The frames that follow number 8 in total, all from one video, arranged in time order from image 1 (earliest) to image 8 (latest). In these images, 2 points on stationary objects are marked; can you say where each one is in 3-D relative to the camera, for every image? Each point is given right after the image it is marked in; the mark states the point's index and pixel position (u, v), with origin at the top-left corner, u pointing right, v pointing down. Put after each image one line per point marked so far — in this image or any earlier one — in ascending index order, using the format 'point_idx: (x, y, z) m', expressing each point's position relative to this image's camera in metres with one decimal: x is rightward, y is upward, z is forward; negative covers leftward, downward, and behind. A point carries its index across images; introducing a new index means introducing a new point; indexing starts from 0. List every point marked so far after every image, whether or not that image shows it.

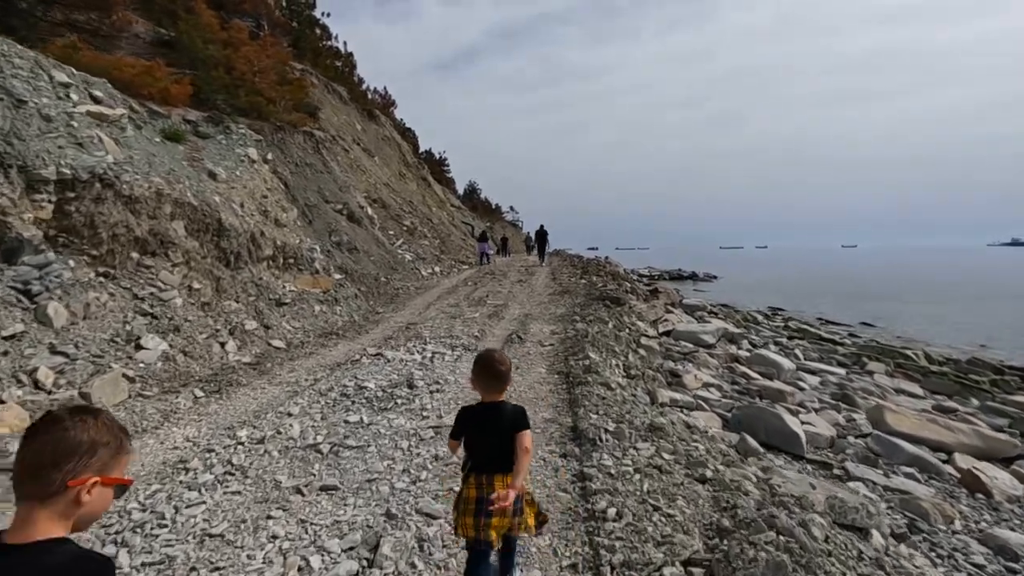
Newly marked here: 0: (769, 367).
0: (+7.1, -2.2, +14.7) m
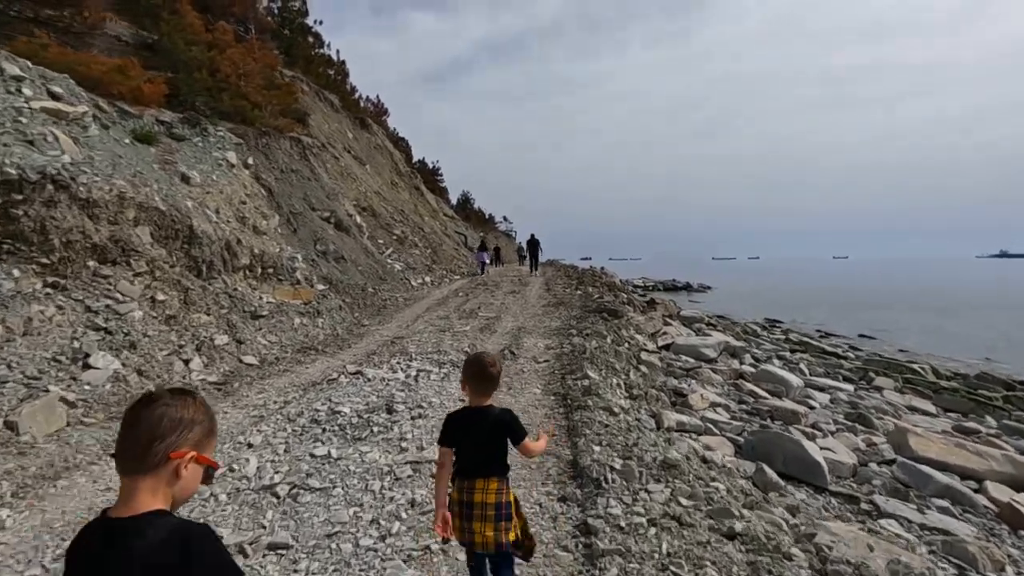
0: (+6.9, -2.5, +13.9) m
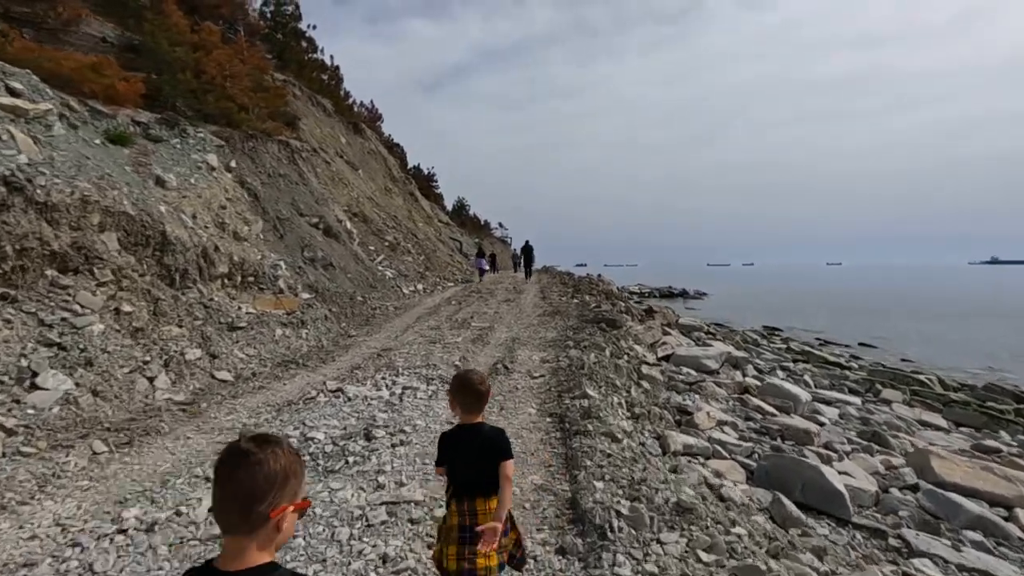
0: (+6.7, -2.7, +13.2) m
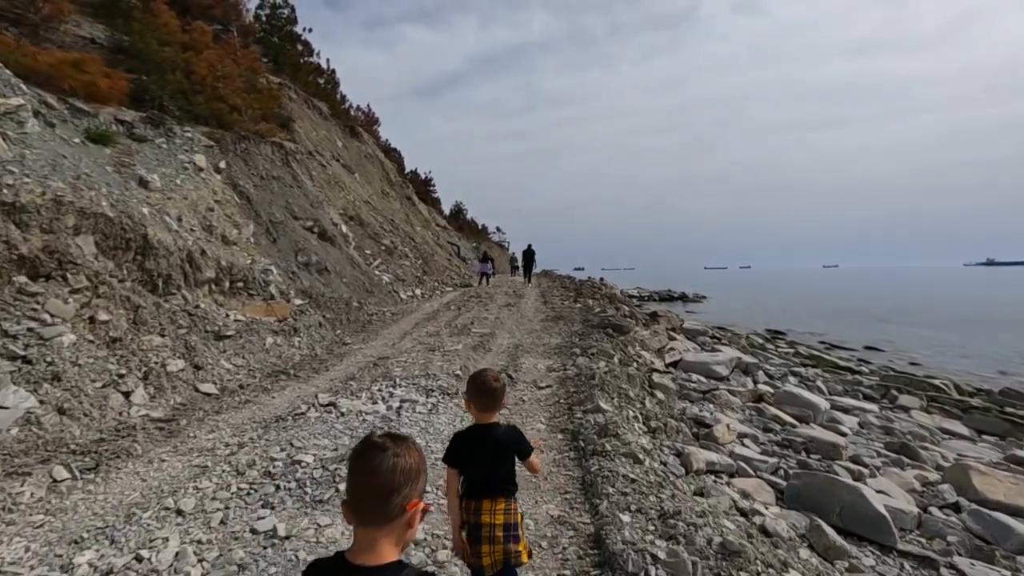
0: (+6.8, -2.8, +12.6) m
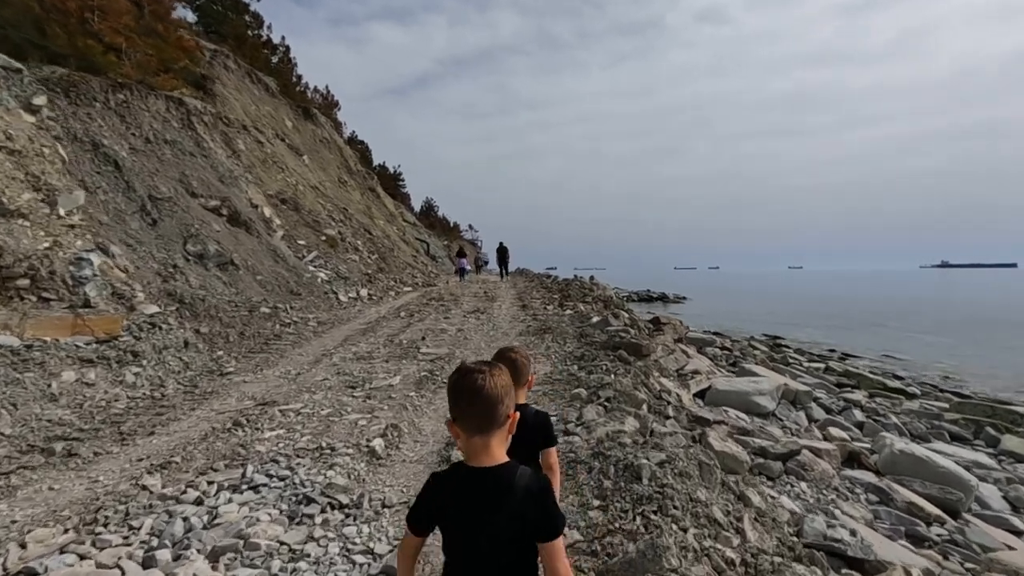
0: (+6.3, -2.9, +8.0) m
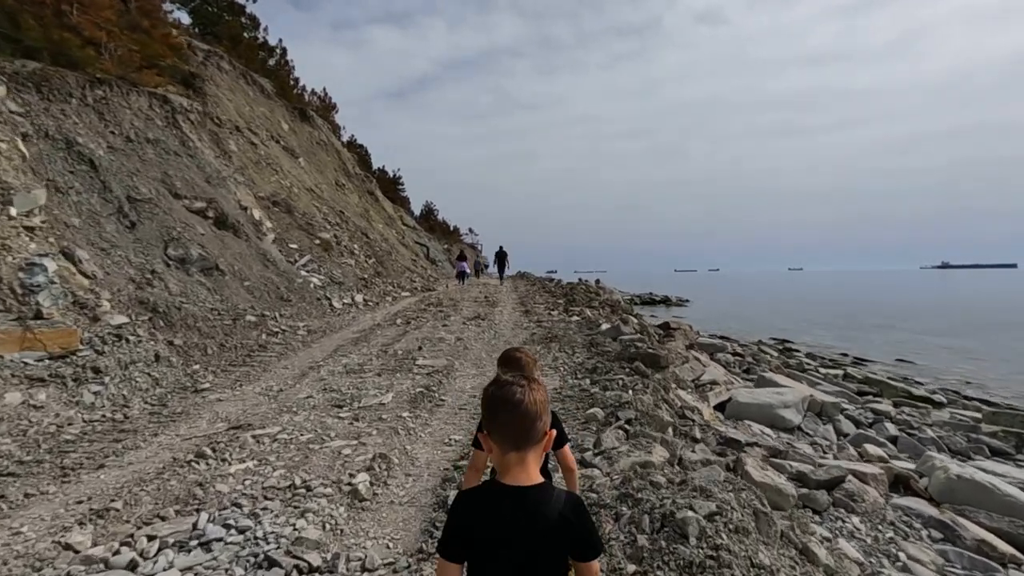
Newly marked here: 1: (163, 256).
0: (+6.4, -2.9, +7.0) m
1: (-8.8, +0.8, +13.5) m
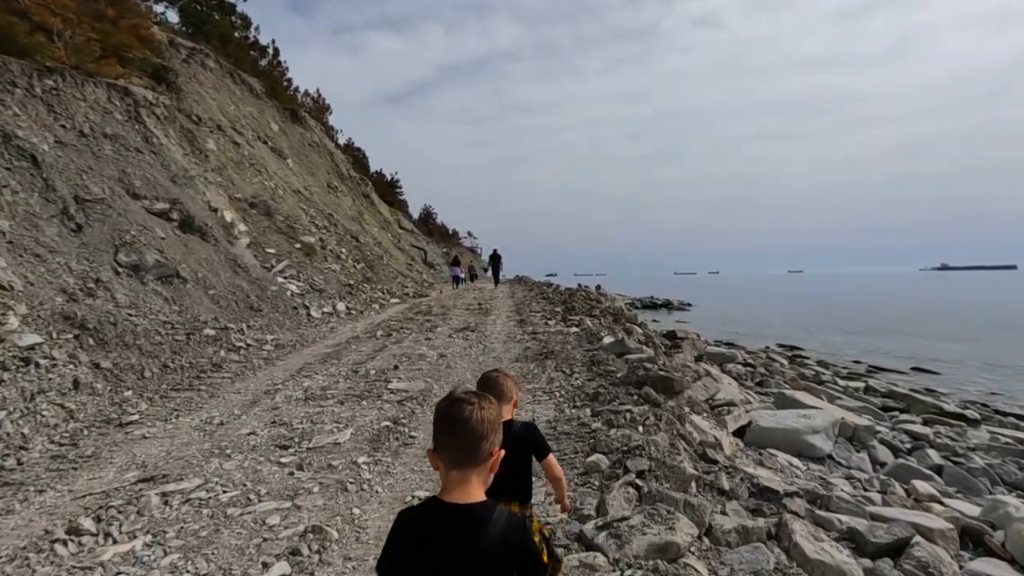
0: (+6.2, -3.0, +5.5) m
1: (-9.0, +0.6, +12.0) m
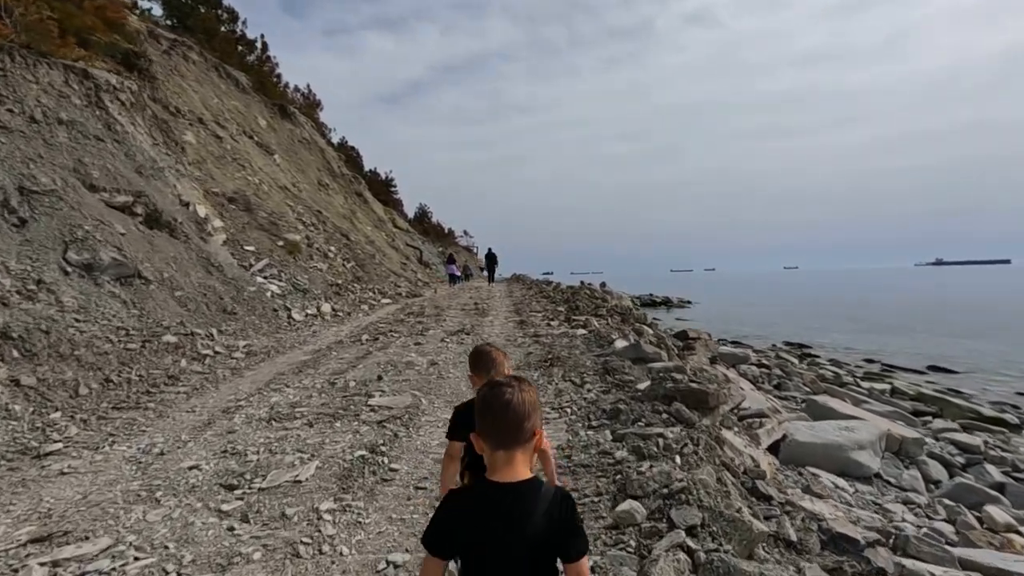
0: (+6.2, -3.0, +4.2) m
1: (-9.0, +0.5, +10.6) m
